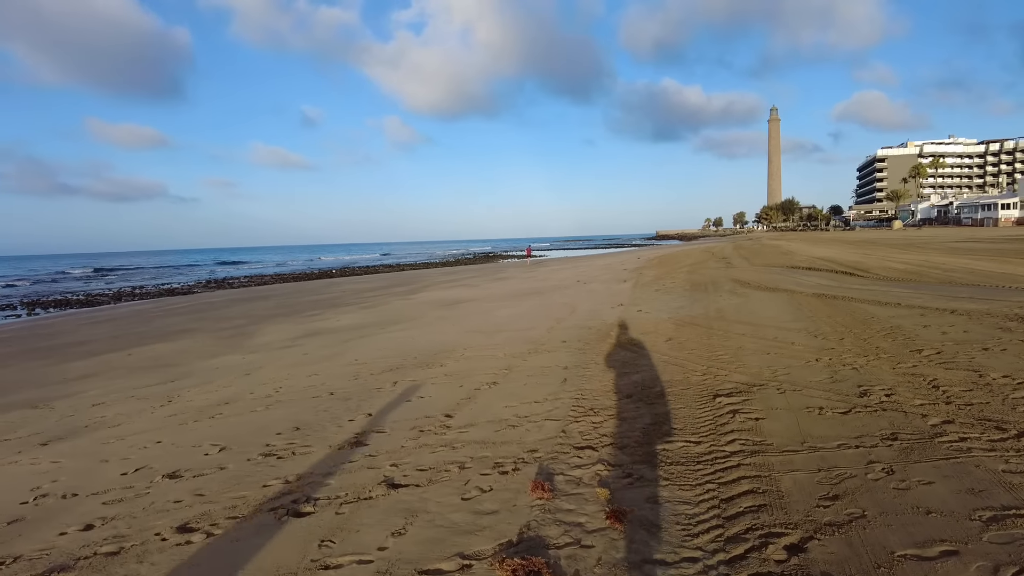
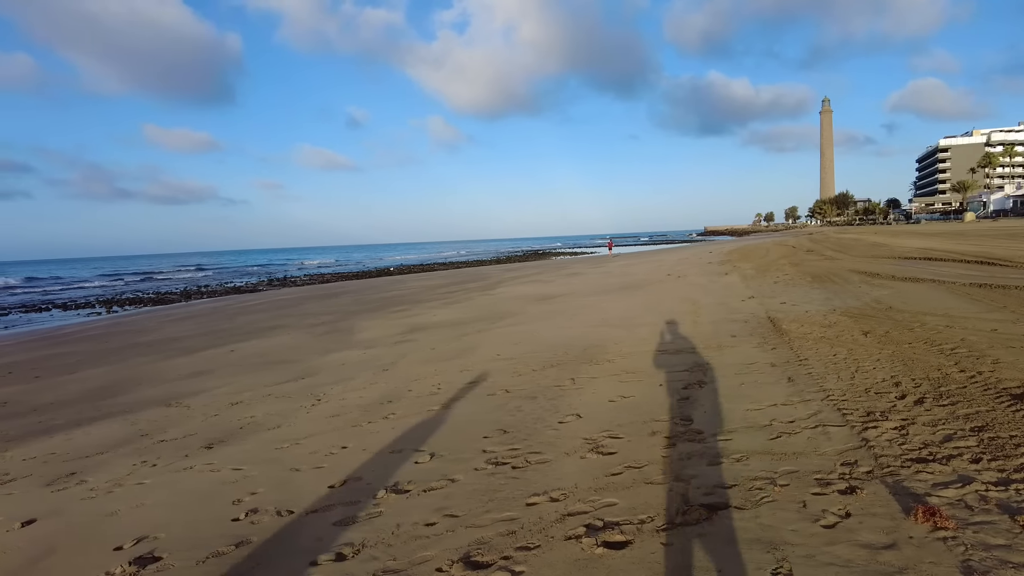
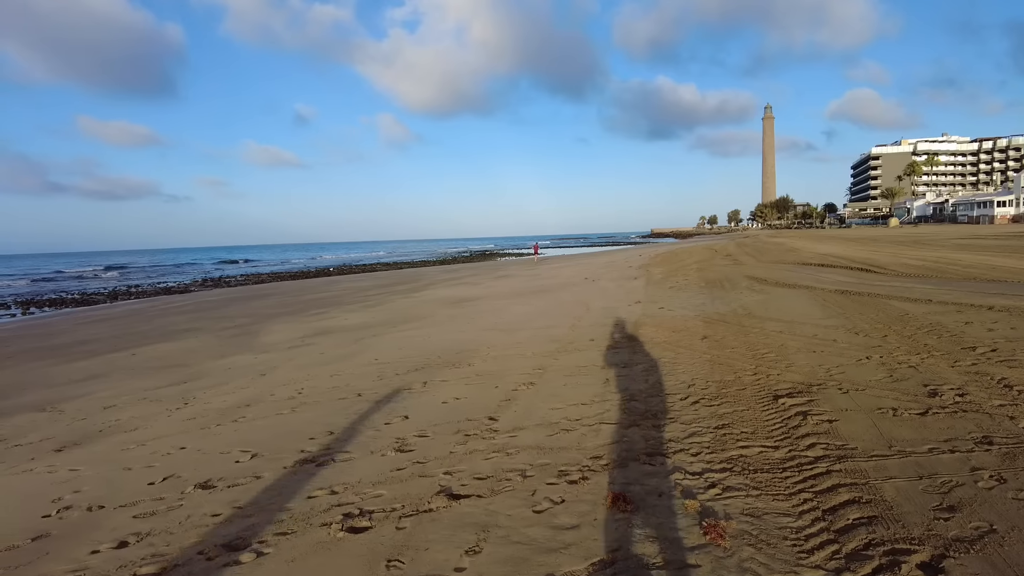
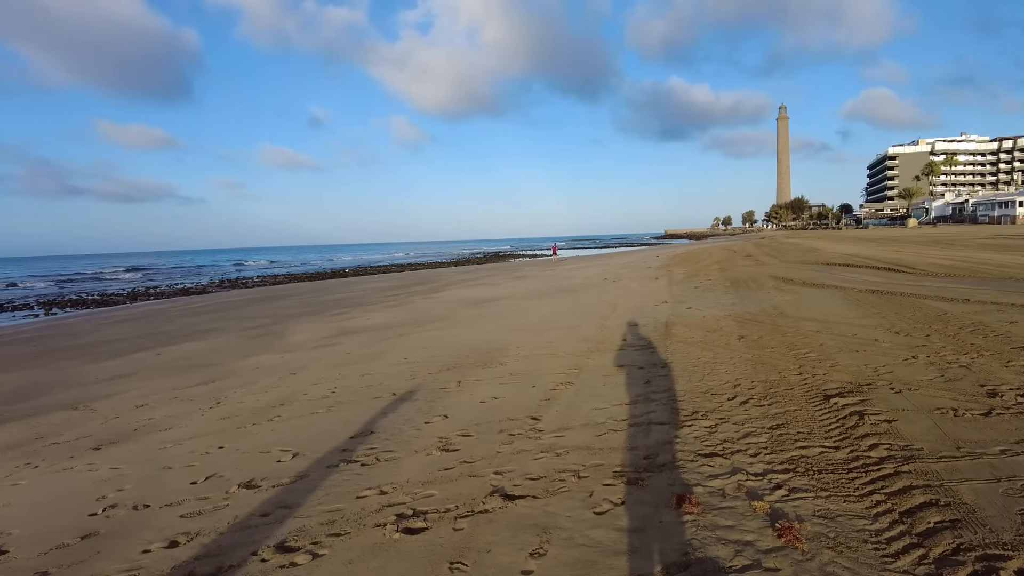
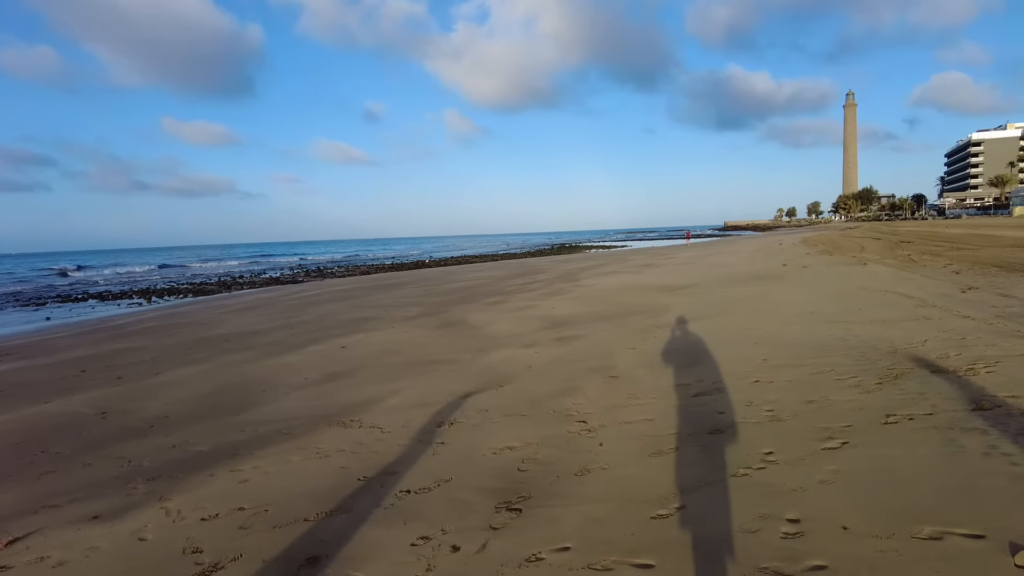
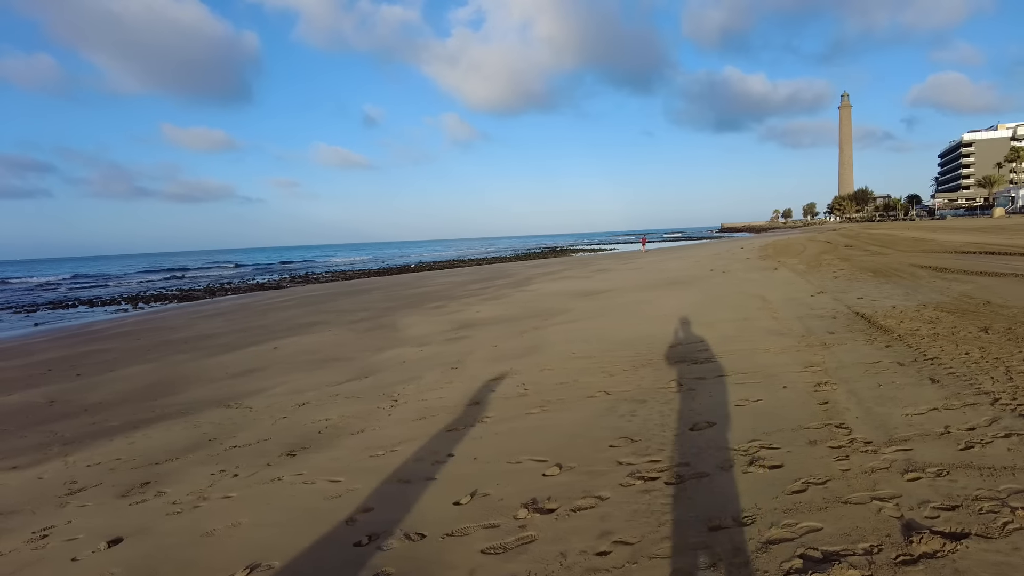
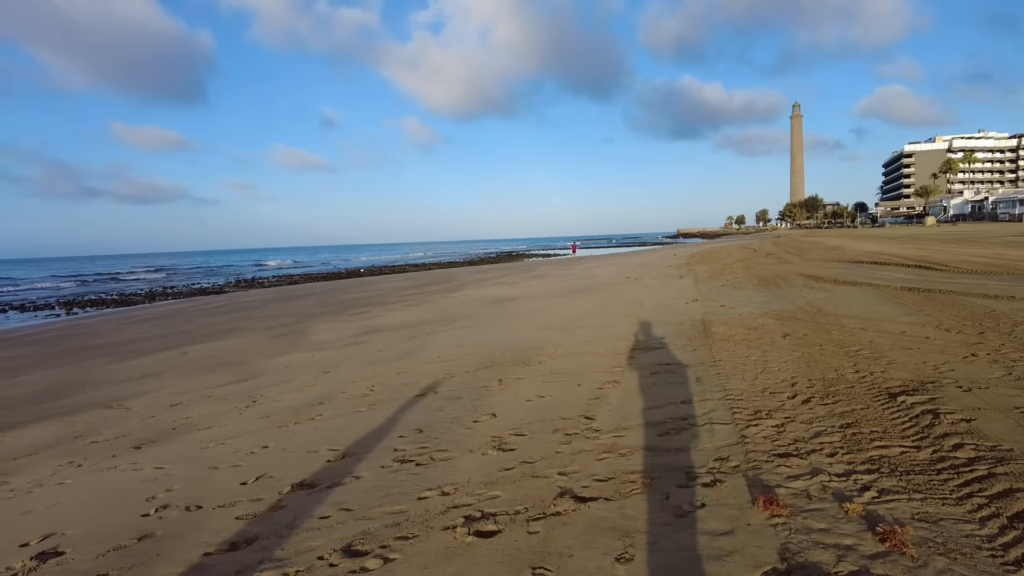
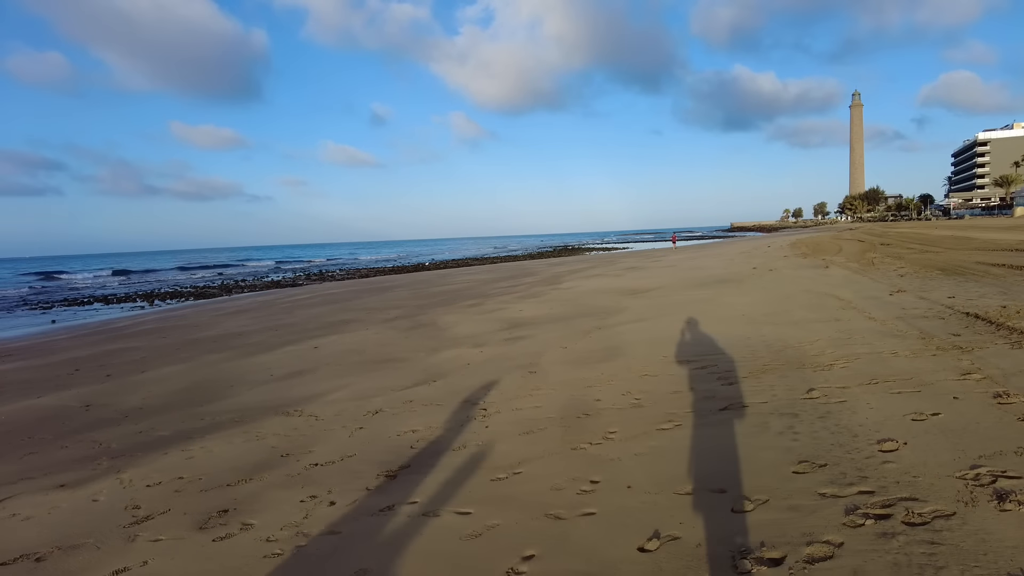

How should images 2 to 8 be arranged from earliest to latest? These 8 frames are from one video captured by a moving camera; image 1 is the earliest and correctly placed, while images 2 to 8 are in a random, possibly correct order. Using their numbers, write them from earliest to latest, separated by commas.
3, 4, 7, 2, 6, 8, 5
